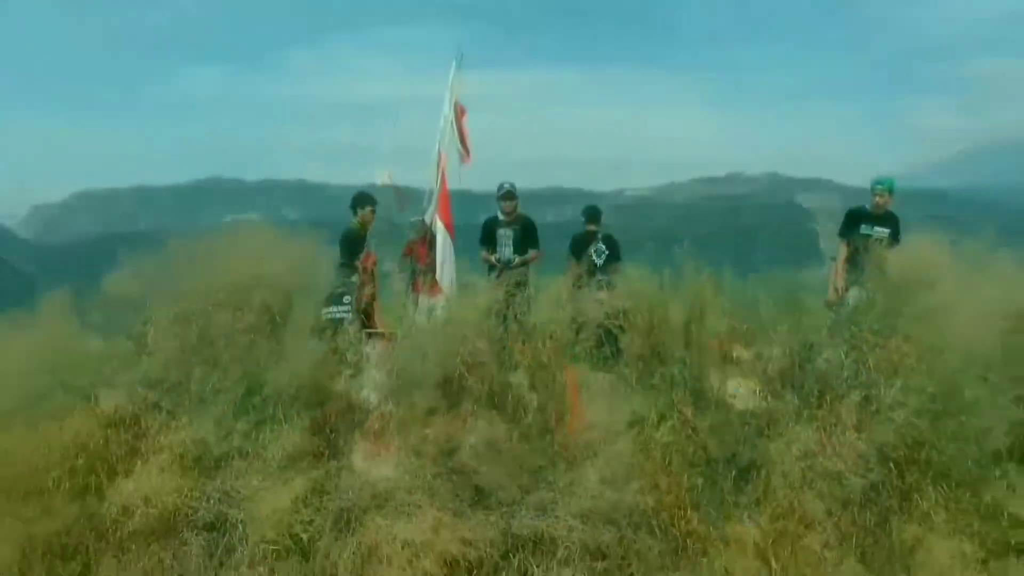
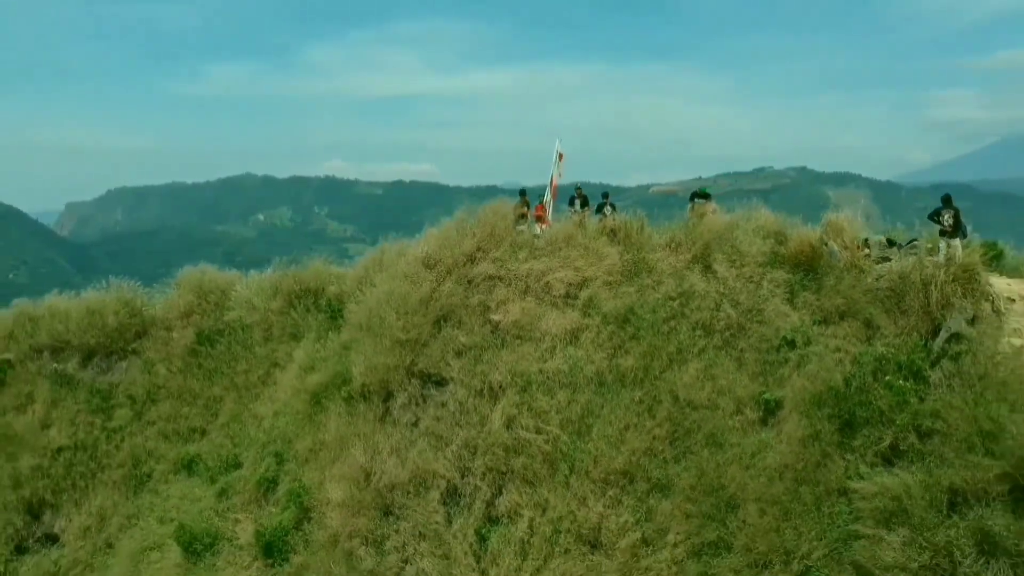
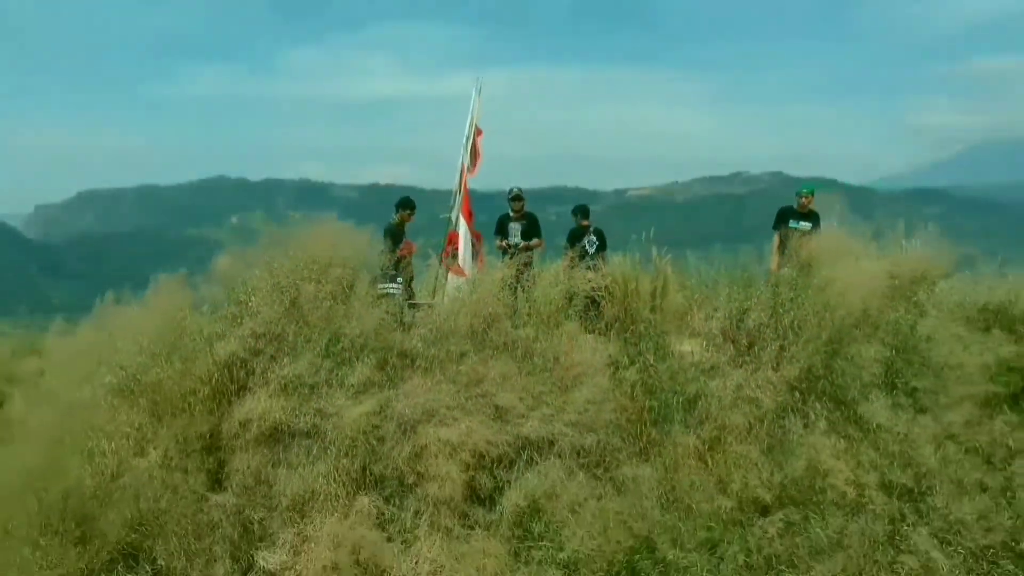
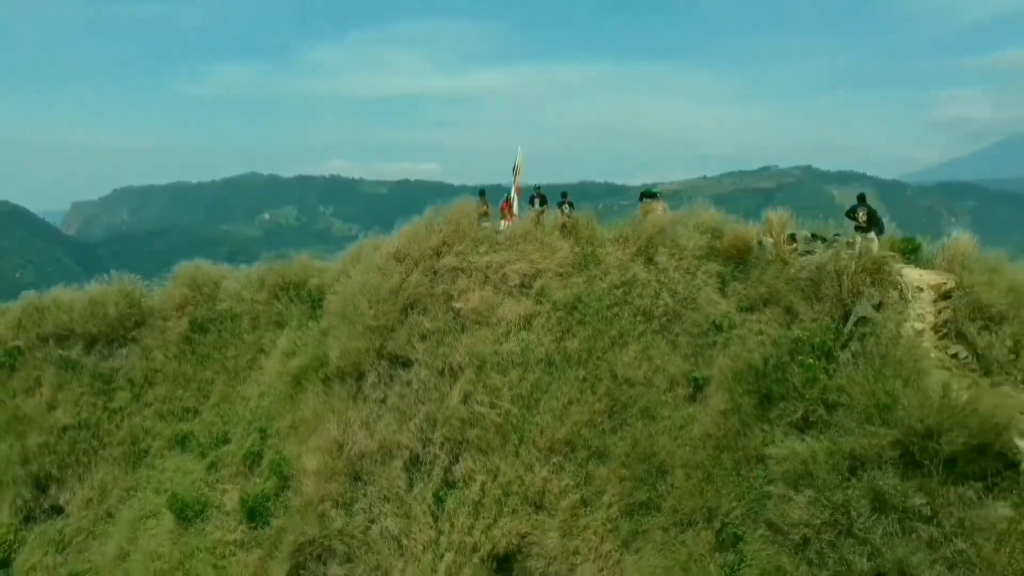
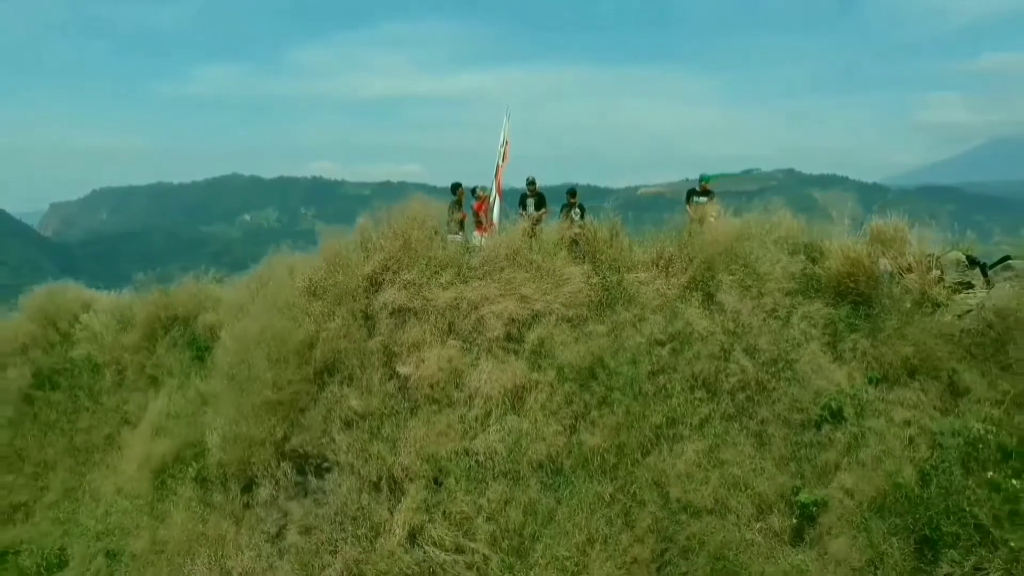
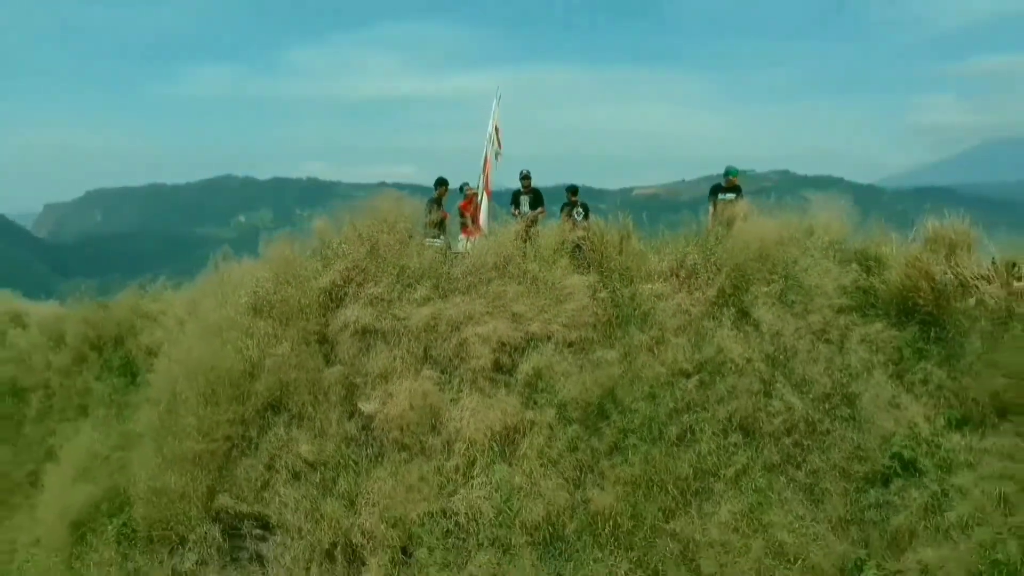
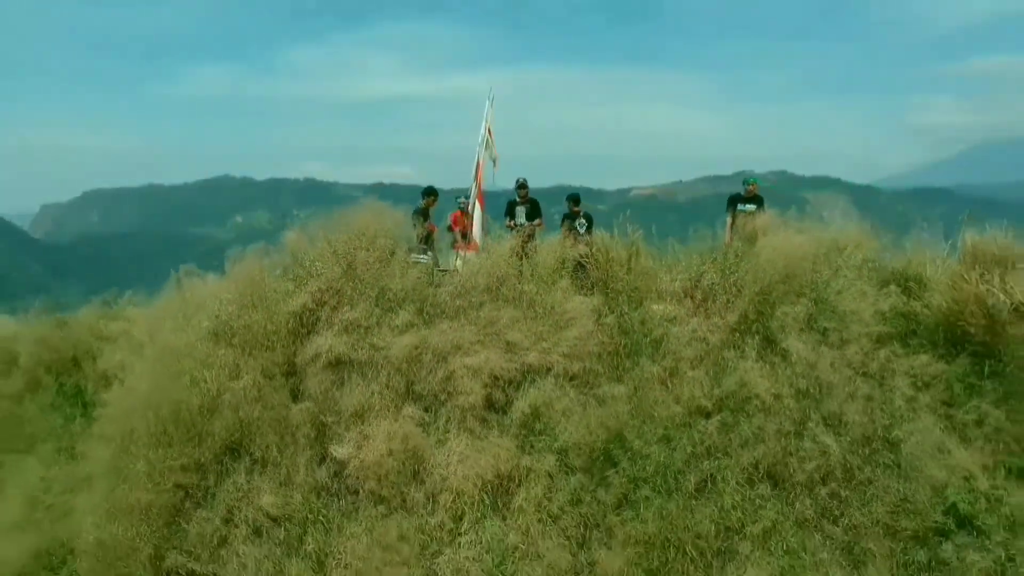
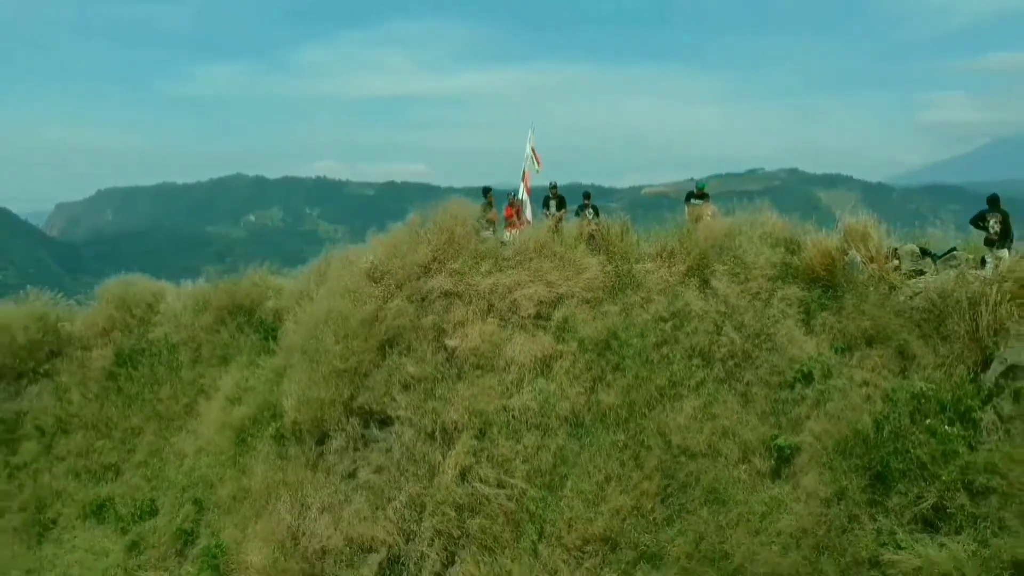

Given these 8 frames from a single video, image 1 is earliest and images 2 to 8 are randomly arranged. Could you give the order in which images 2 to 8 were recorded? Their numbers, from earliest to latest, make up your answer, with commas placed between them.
3, 7, 6, 5, 8, 2, 4
